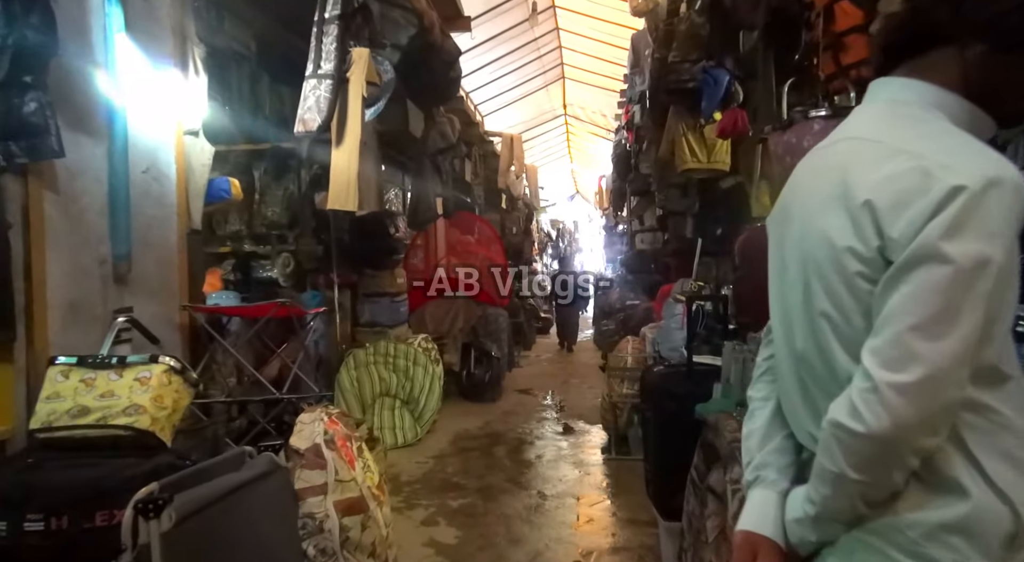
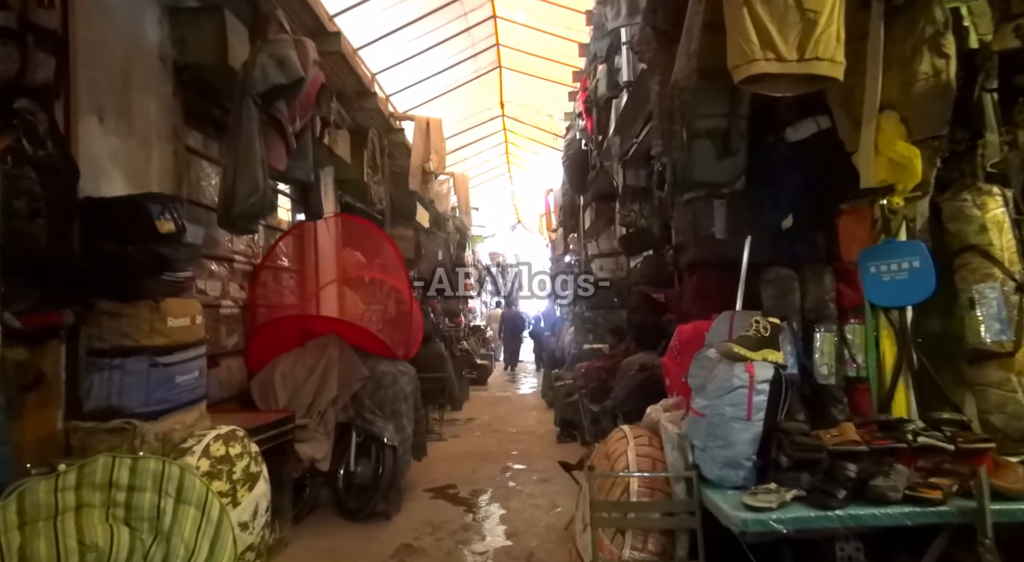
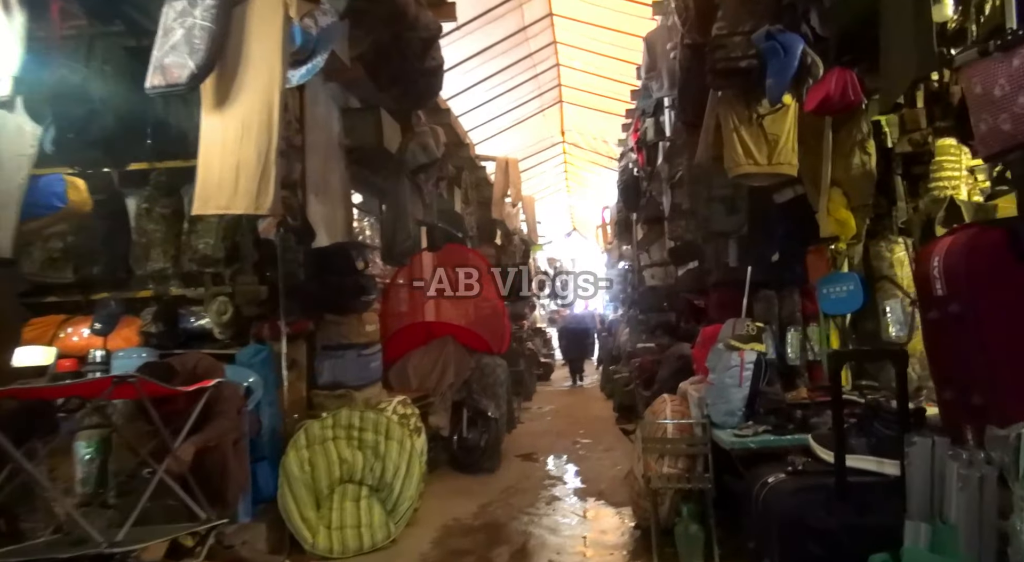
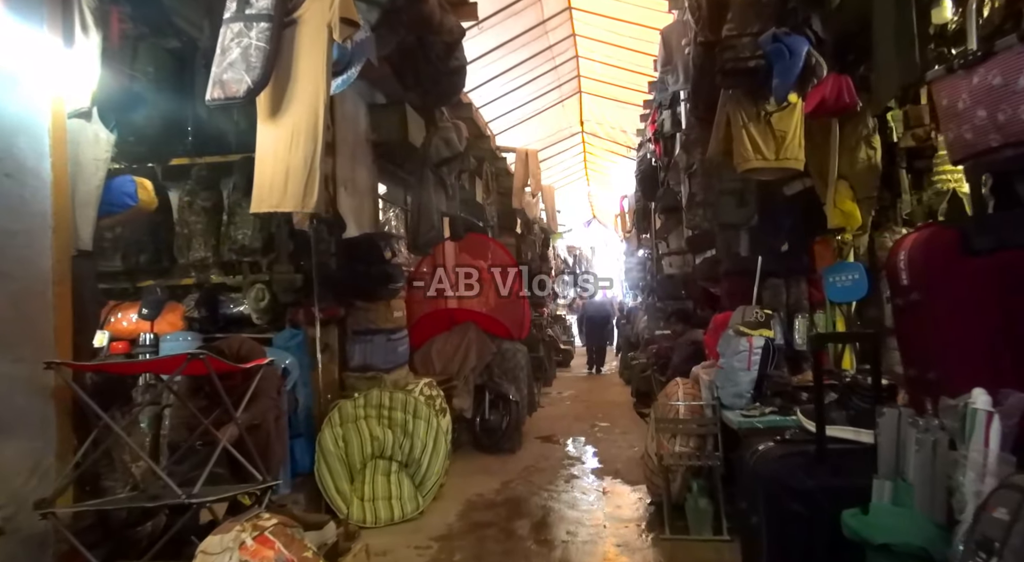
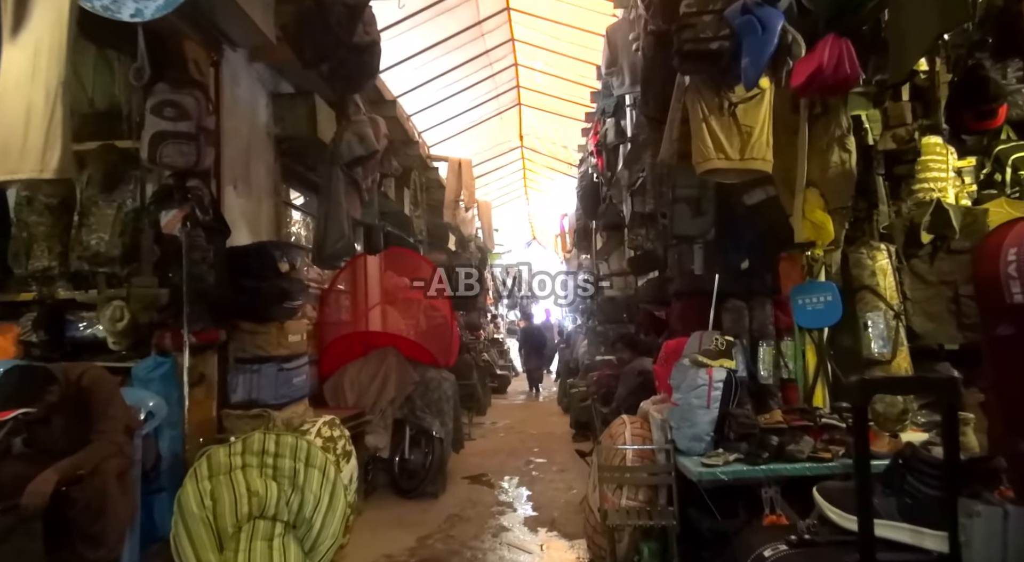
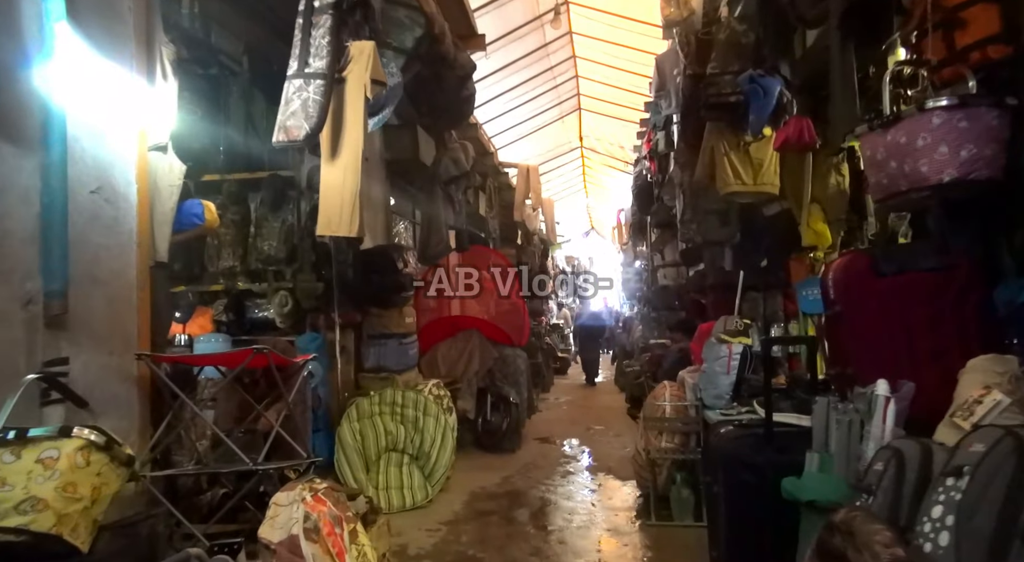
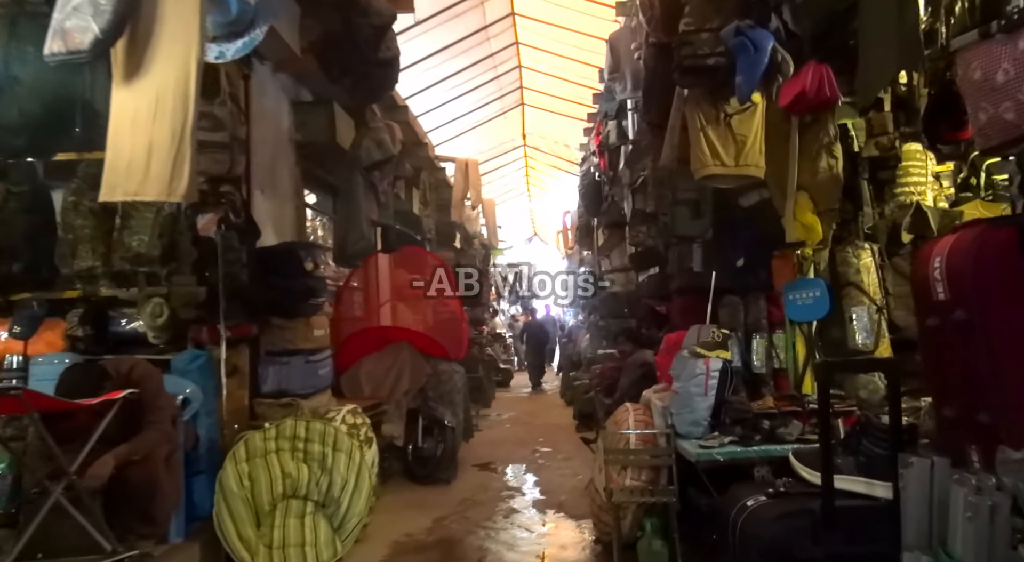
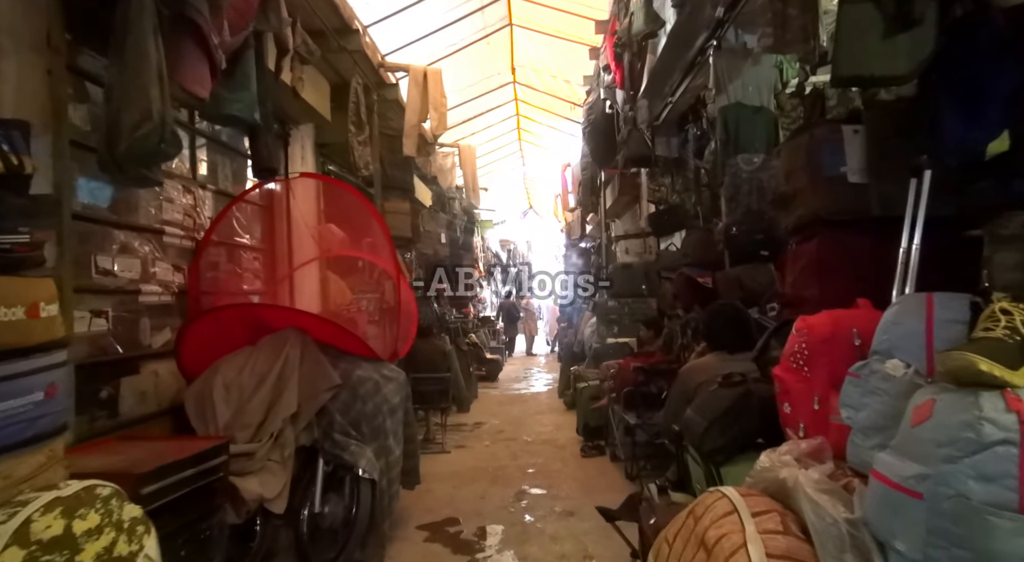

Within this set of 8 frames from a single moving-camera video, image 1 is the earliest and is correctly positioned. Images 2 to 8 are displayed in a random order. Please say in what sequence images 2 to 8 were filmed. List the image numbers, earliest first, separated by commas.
6, 4, 3, 7, 5, 2, 8
